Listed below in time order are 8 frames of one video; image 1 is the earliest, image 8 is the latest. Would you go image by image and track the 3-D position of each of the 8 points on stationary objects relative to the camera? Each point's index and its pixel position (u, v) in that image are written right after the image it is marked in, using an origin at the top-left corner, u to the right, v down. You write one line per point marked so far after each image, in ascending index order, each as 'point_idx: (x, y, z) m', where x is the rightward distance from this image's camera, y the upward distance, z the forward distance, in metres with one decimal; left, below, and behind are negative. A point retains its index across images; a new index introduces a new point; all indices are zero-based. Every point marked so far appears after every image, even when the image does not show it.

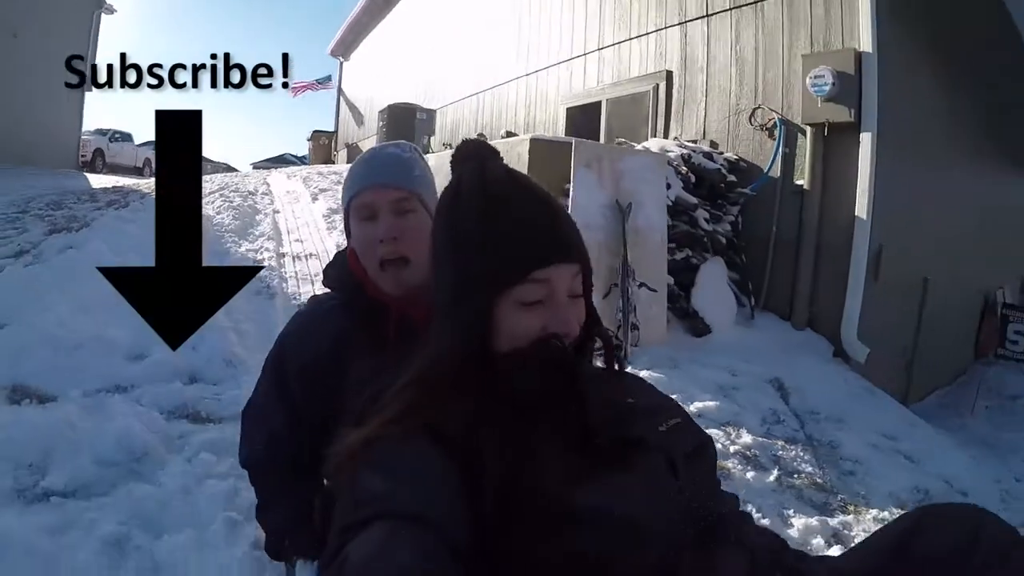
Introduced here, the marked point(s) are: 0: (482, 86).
0: (-0.5, +3.3, +13.2) m
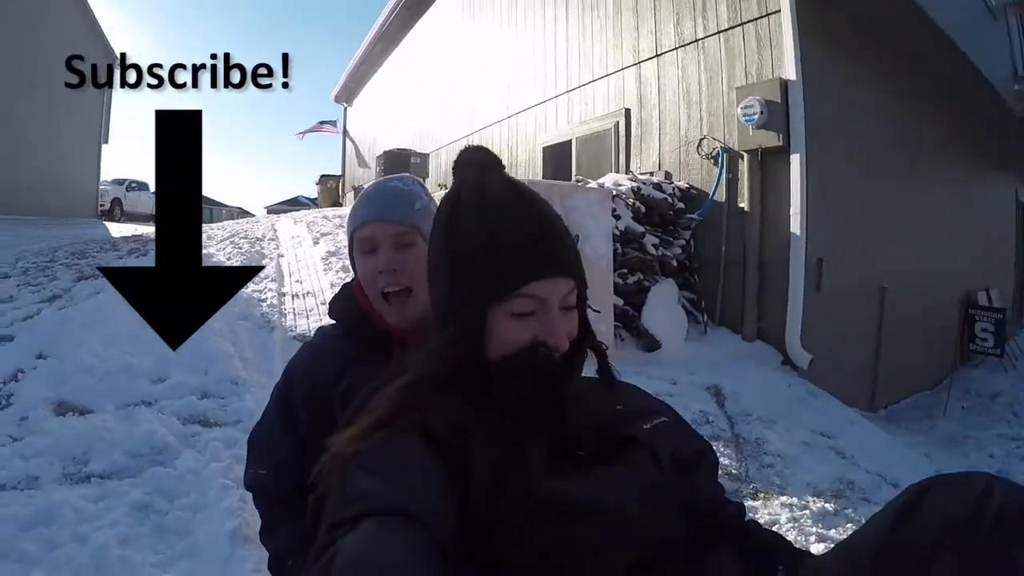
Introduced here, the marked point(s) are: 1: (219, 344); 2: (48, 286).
0: (-0.7, +2.8, +14.1) m
1: (-2.5, -0.5, +6.9) m
2: (-5.1, -0.1, +8.6) m
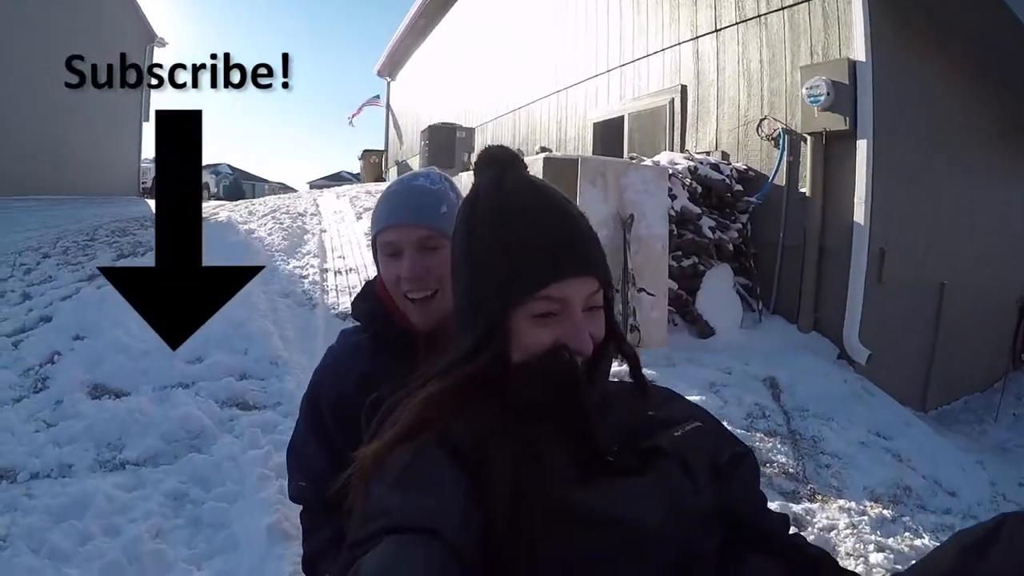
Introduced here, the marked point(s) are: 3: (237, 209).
0: (+0.1, +3.2, +13.8) m
1: (-2.2, -0.3, +6.9) m
2: (-4.6, +0.2, +8.7) m
3: (-4.2, +1.2, +12.1) m
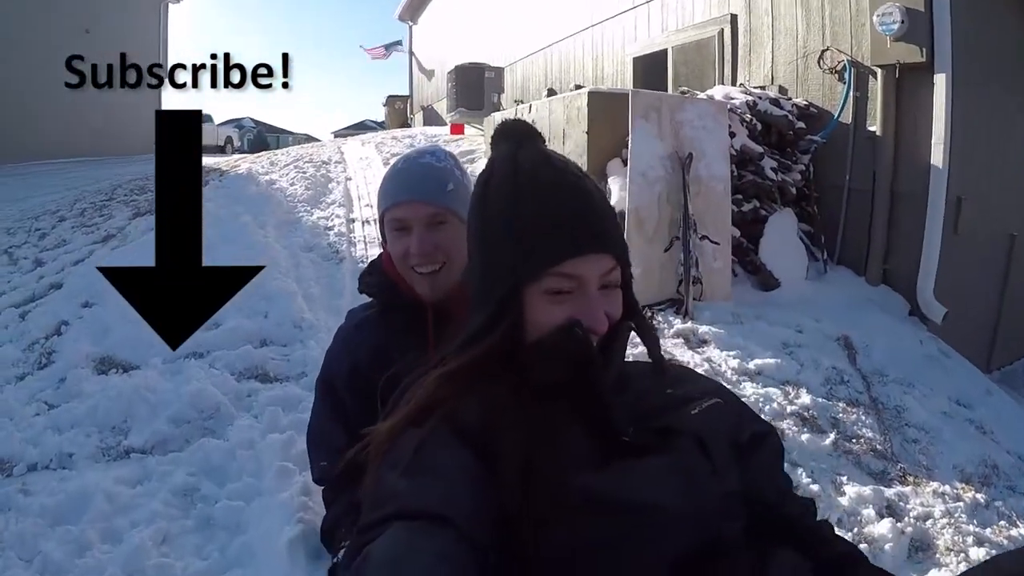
0: (+0.6, +4.0, +13.1) m
1: (-1.8, 0.0, +6.5) m
2: (-4.3, +0.7, +8.3) m
3: (-3.7, +1.9, +11.7) m
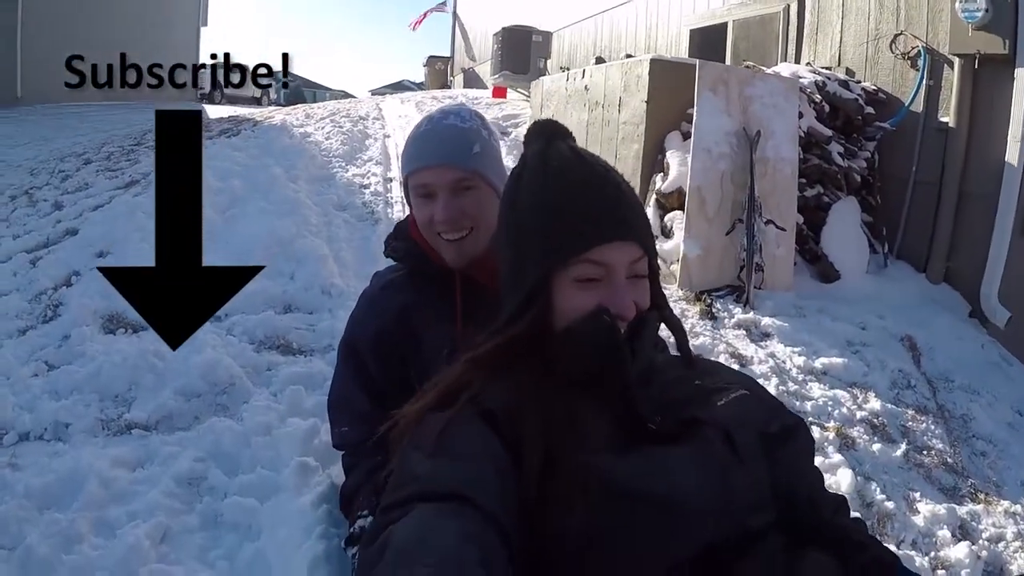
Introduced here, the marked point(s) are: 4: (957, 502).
0: (+1.4, +4.4, +12.6) m
1: (-1.5, +0.4, +6.2) m
2: (-3.9, +1.2, +8.1) m
3: (-3.1, +2.5, +11.4) m
4: (+2.0, -1.0, +3.7) m
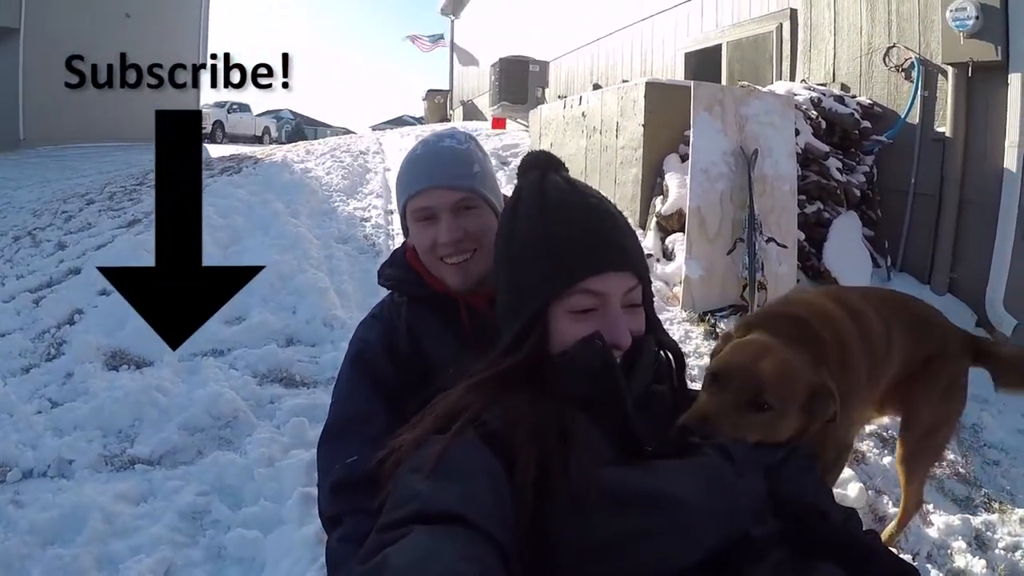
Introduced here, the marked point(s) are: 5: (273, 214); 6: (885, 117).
0: (+1.3, +4.0, +12.8) m
1: (-1.5, +0.1, +6.2) m
2: (-3.8, +0.8, +8.2) m
3: (-3.1, +2.0, +11.5) m
4: (+2.1, -1.0, +3.7) m
5: (-2.3, +0.7, +7.6) m
6: (+3.0, +1.4, +6.5) m
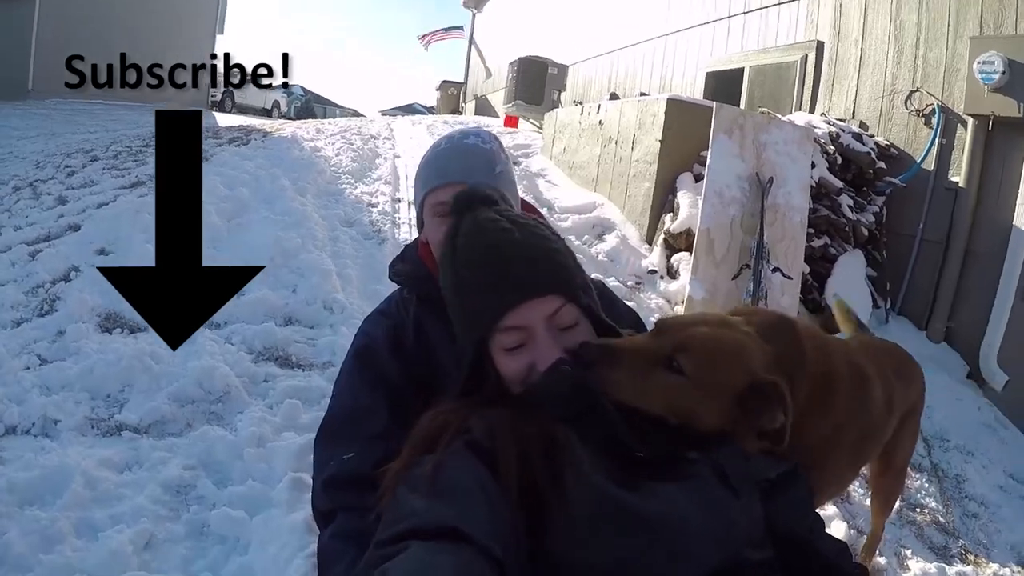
0: (+1.6, +3.8, +12.7) m
1: (-1.5, +0.2, +6.2) m
2: (-3.8, +1.2, +8.1) m
3: (-2.9, +2.3, +11.4) m
4: (+2.0, -1.3, +3.7) m
5: (-2.2, +0.9, +7.5) m
6: (+3.2, +1.0, +6.5) m
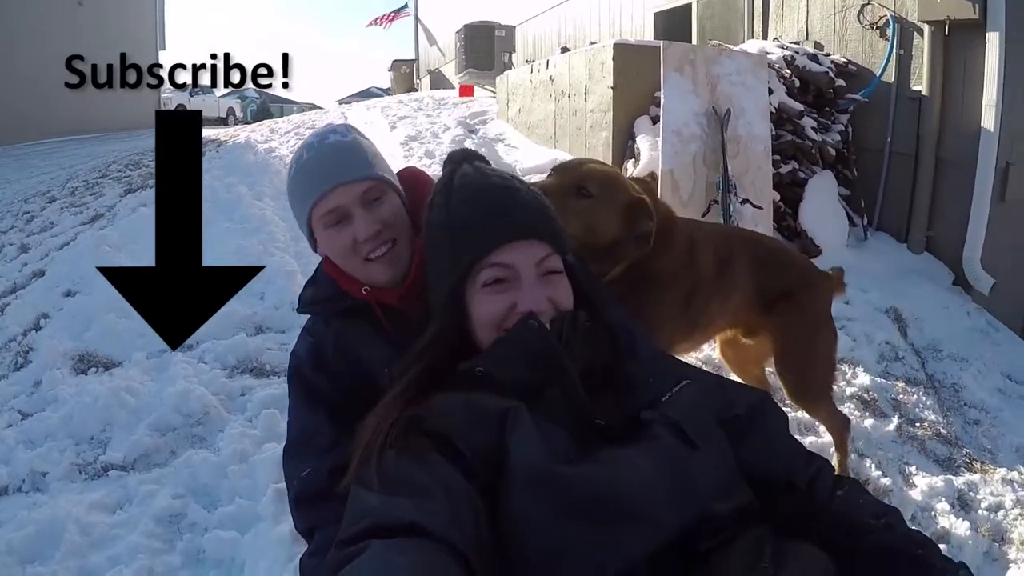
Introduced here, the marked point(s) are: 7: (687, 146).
0: (+0.8, +4.5, +12.5) m
1: (-1.7, +0.2, +6.1) m
2: (-4.1, +0.9, +7.9) m
3: (-3.5, +2.3, +11.2) m
4: (+2.0, -0.8, +3.7) m
5: (-2.5, +0.8, +7.4) m
6: (+2.8, +1.7, +6.5) m
7: (+1.3, +1.0, +5.7) m
